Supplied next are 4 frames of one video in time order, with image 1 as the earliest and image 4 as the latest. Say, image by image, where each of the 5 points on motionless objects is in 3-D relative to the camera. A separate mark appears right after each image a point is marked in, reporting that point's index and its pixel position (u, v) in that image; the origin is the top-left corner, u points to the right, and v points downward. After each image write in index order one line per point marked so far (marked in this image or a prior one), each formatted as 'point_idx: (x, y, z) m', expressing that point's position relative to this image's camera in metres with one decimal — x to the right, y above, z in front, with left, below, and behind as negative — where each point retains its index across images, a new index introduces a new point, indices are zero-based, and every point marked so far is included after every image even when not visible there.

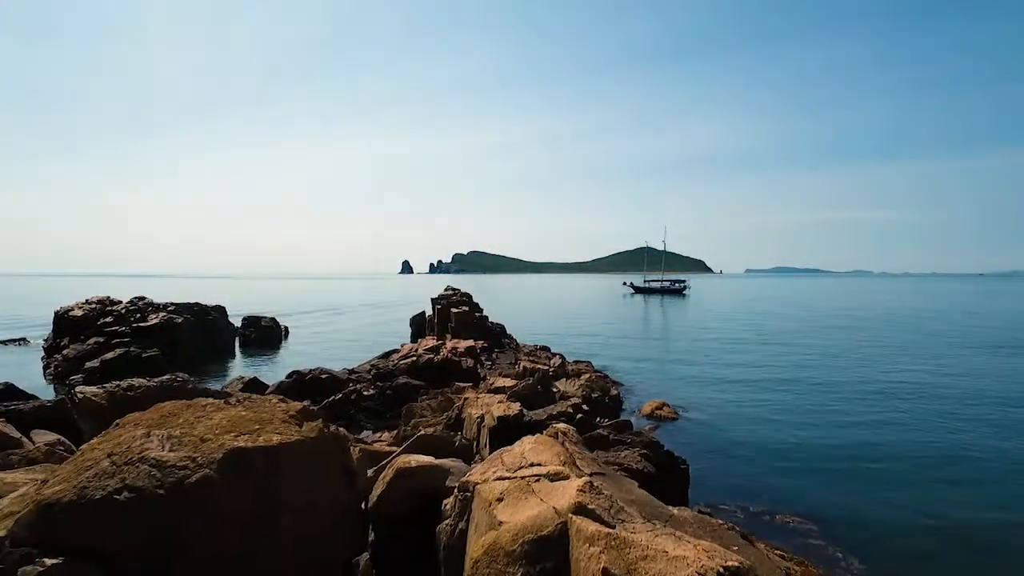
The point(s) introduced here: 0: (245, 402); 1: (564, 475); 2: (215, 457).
0: (-4.8, -2.1, +10.5) m
1: (+0.8, -2.8, +8.7) m
2: (-4.6, -2.6, +9.0) m
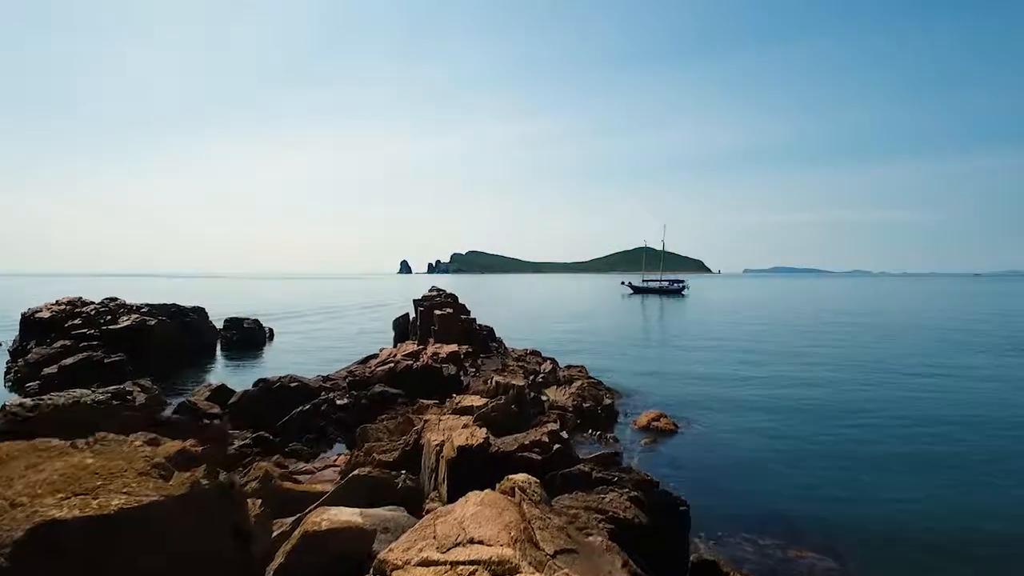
0: (-5.6, -2.1, +7.8) m
1: (0.0, -2.9, +6.1) m
2: (-5.3, -2.7, +6.3) m
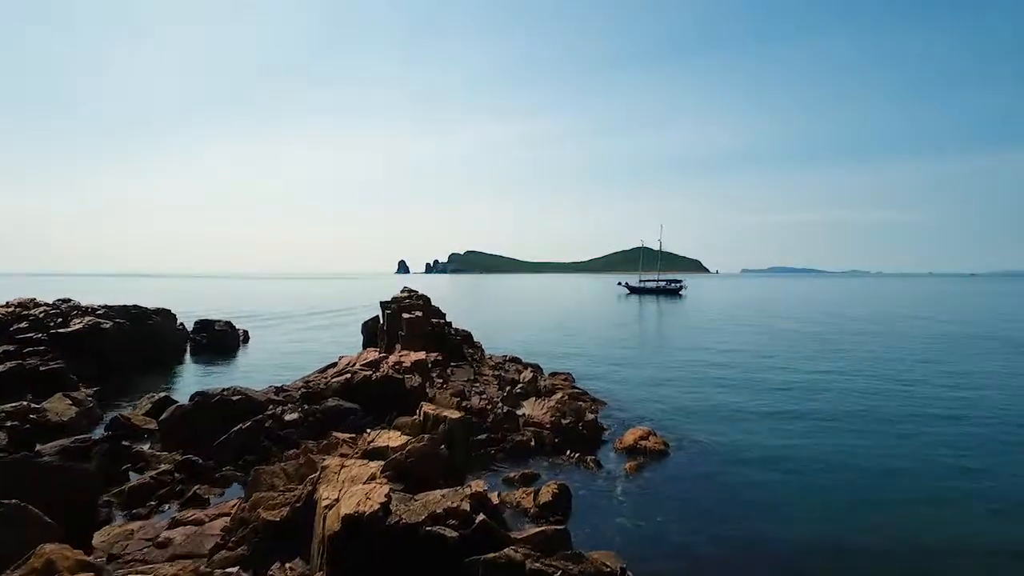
0: (-7.0, -2.2, +4.2) m
1: (-1.4, -2.9, +2.5) m
2: (-6.8, -2.7, +2.7) m
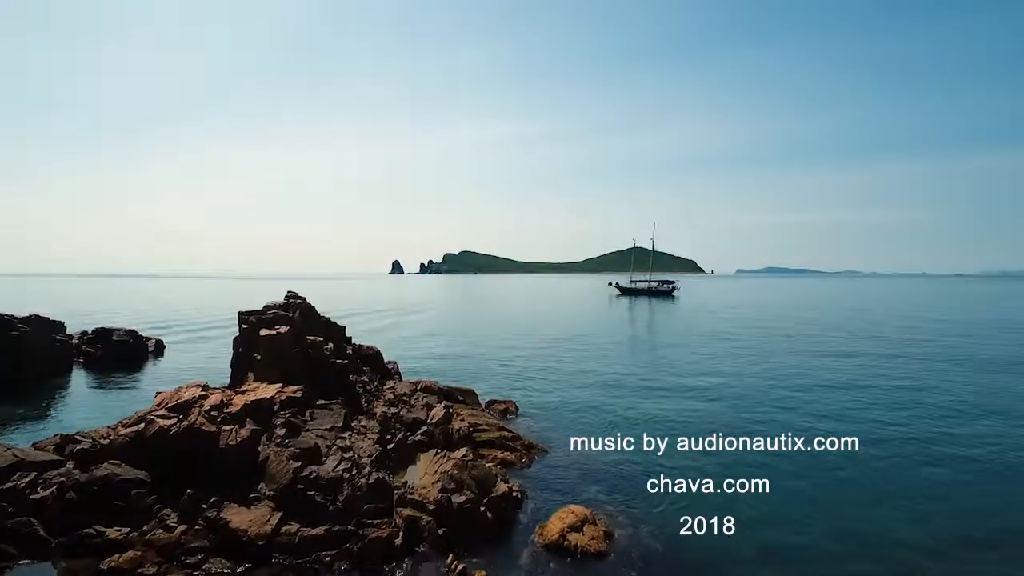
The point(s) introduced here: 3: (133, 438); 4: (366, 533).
0: (-11.2, -2.4, -5.7) m
1: (-5.6, -3.2, -7.4) m
2: (-10.9, -3.0, -7.2) m
3: (-12.8, -5.1, +20.0) m
4: (-4.3, -7.2, +17.1) m
